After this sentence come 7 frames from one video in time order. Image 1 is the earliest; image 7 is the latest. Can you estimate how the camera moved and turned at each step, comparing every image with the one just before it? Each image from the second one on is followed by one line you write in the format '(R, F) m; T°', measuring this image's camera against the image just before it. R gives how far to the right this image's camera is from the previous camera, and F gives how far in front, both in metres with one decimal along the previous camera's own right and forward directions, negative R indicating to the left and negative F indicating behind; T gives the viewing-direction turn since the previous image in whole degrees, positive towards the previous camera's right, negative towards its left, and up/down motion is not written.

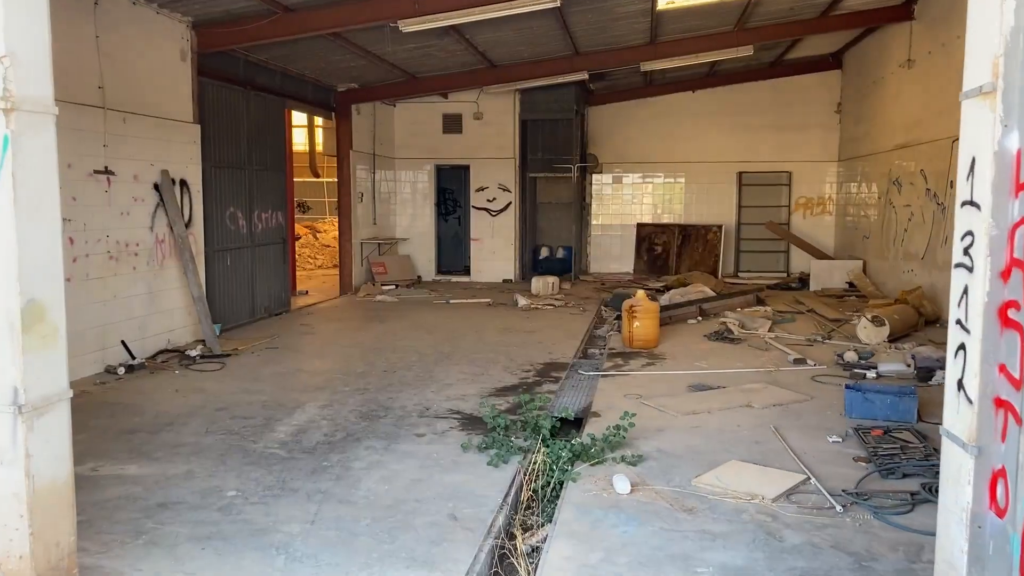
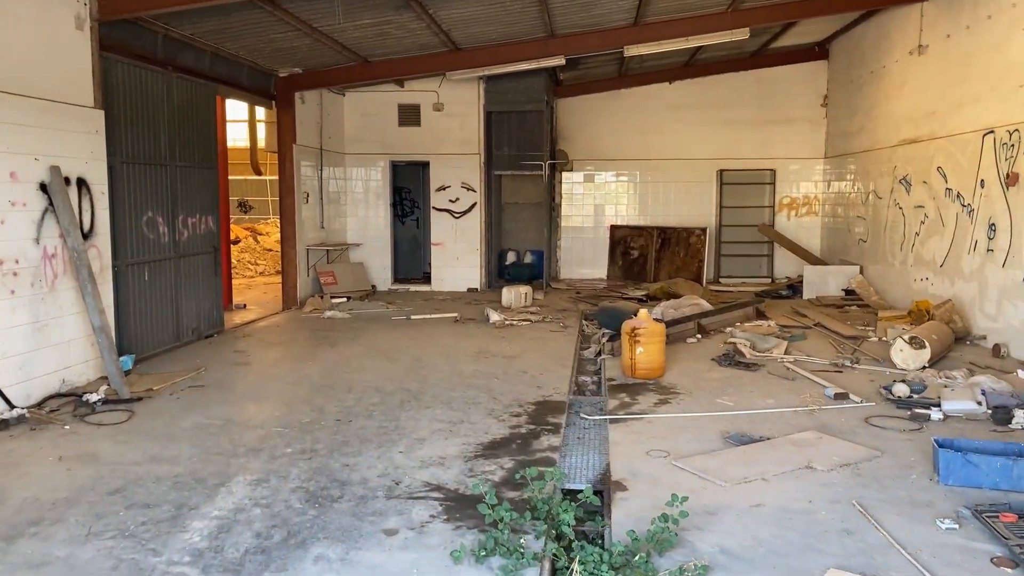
(-0.2, +1.1) m; +4°
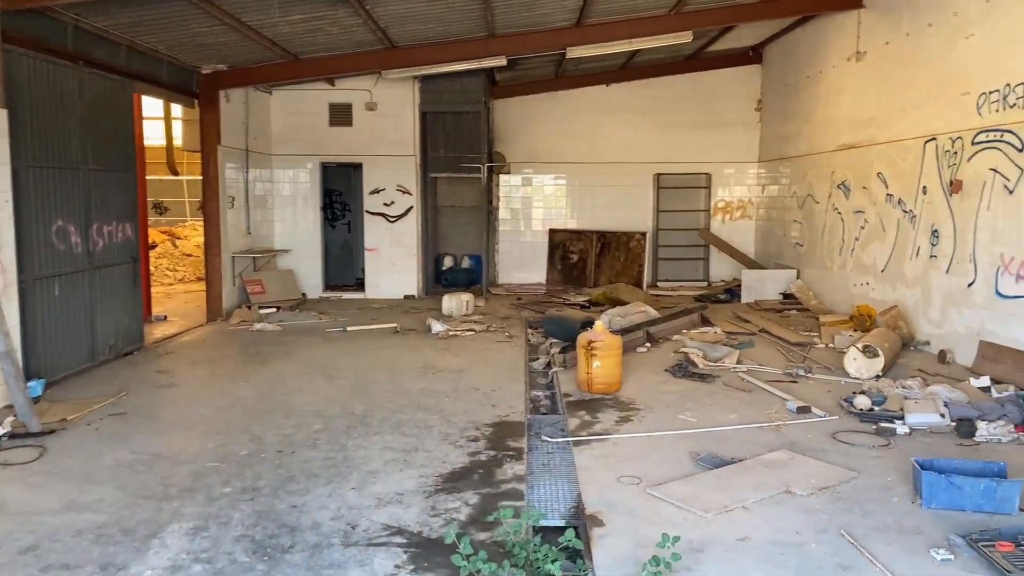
(-0.2, +0.3) m; +5°
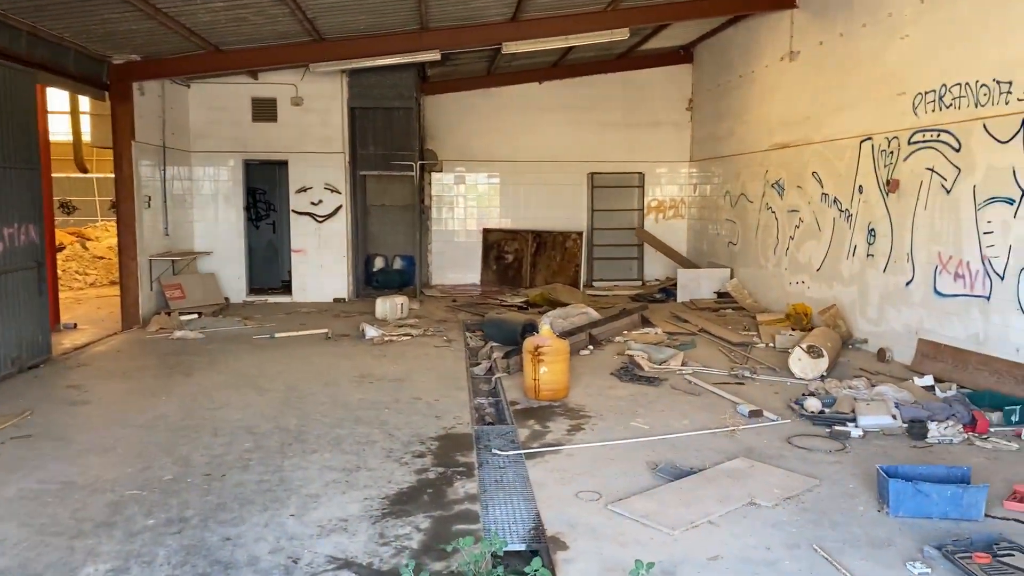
(-0.1, +0.2) m; +5°
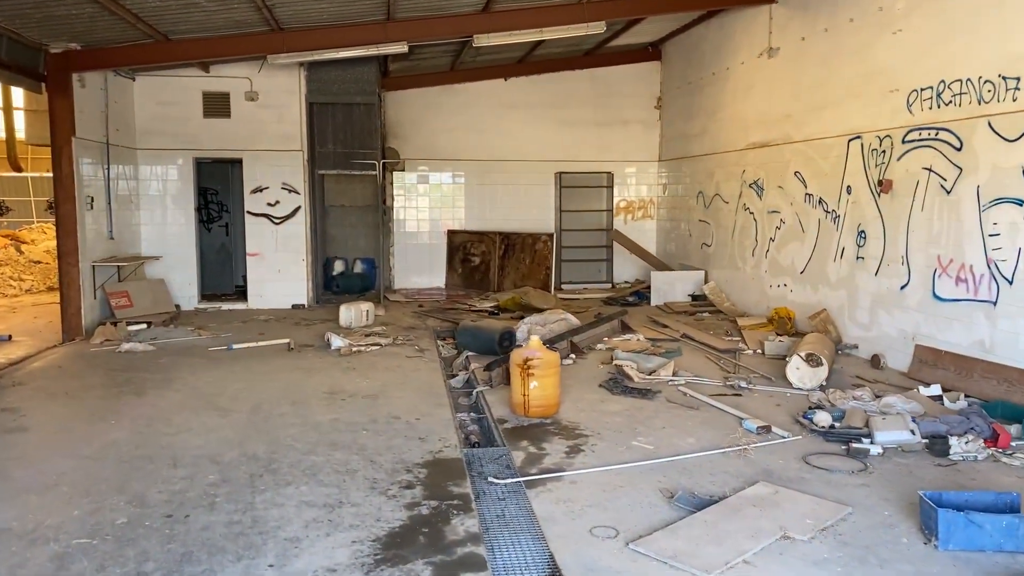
(-0.2, +0.4) m; +3°
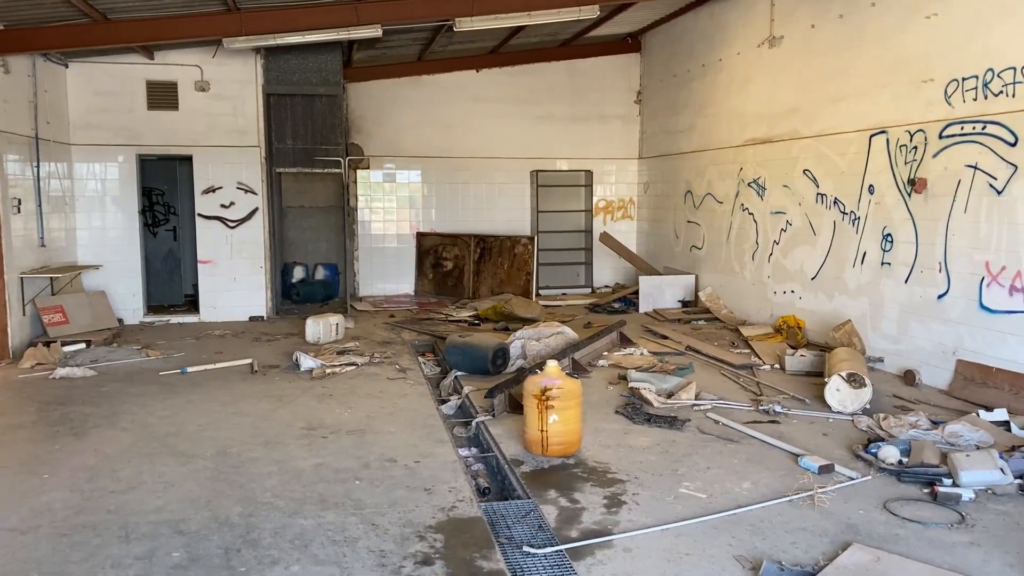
(-0.3, +0.7) m; +4°
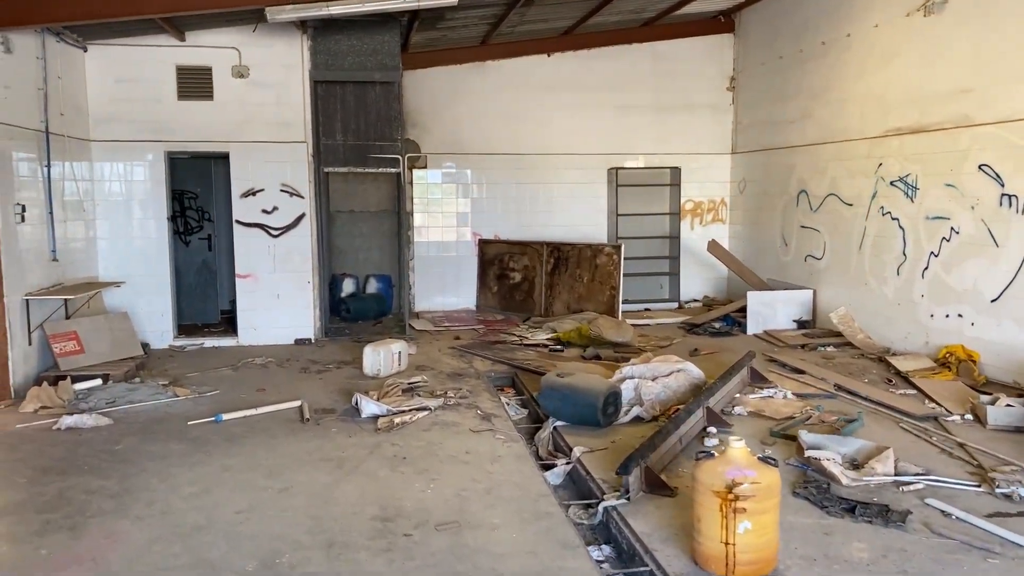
(-0.5, +1.2) m; -2°
